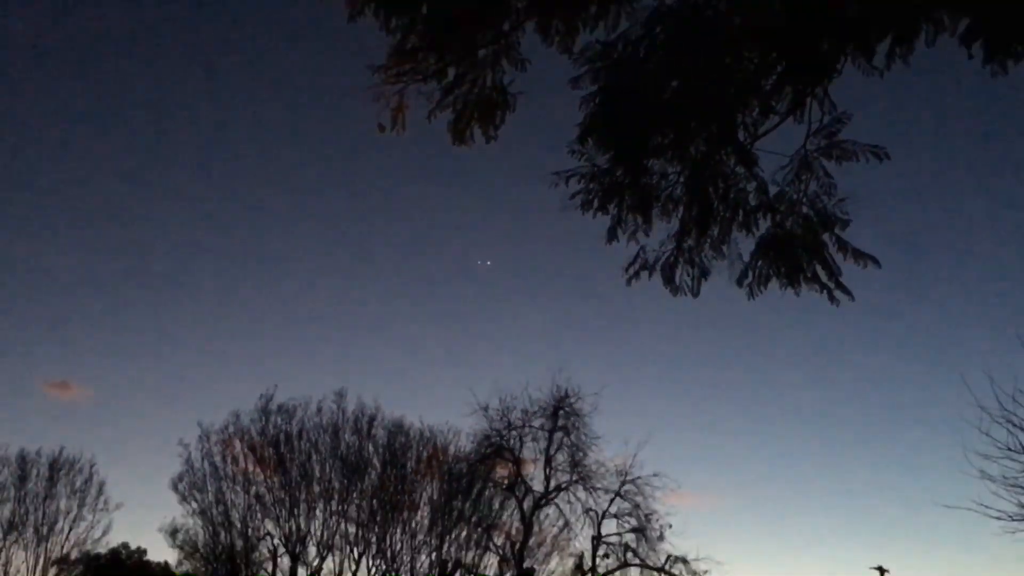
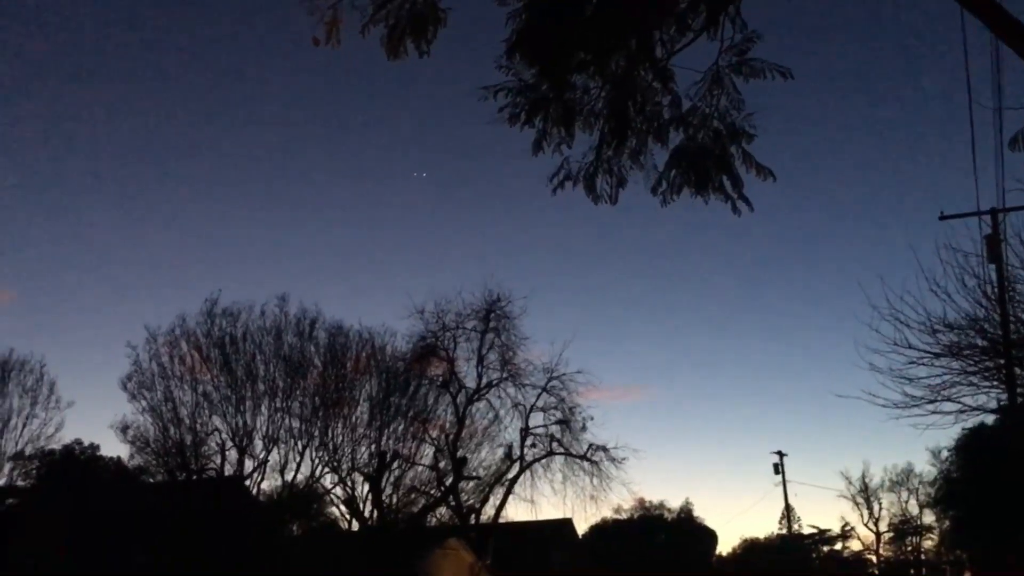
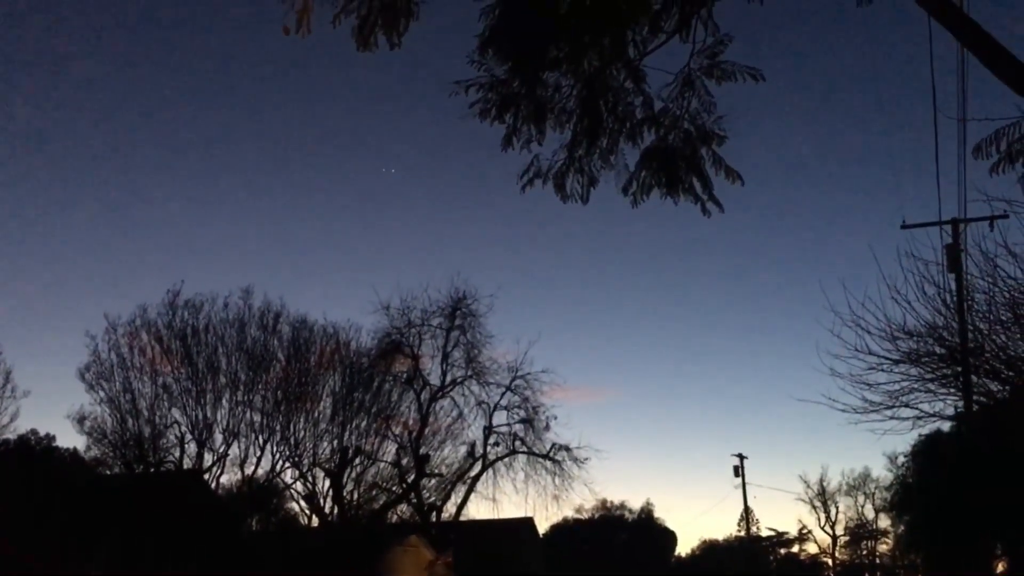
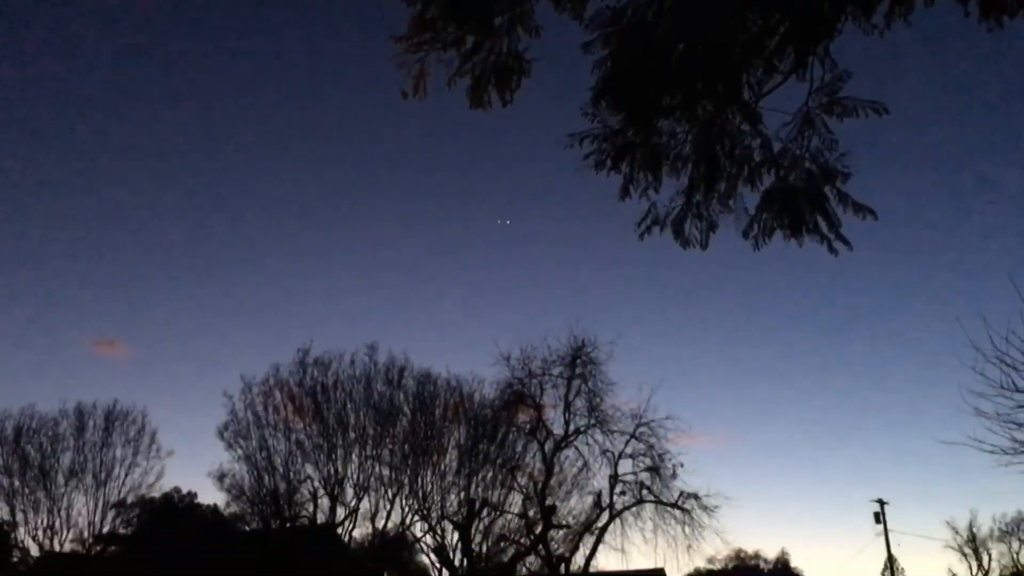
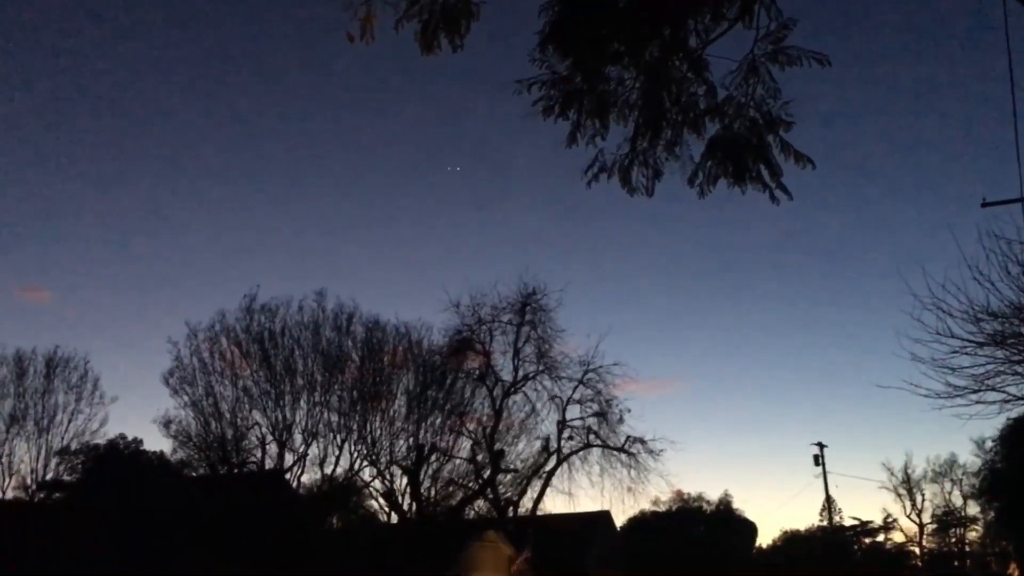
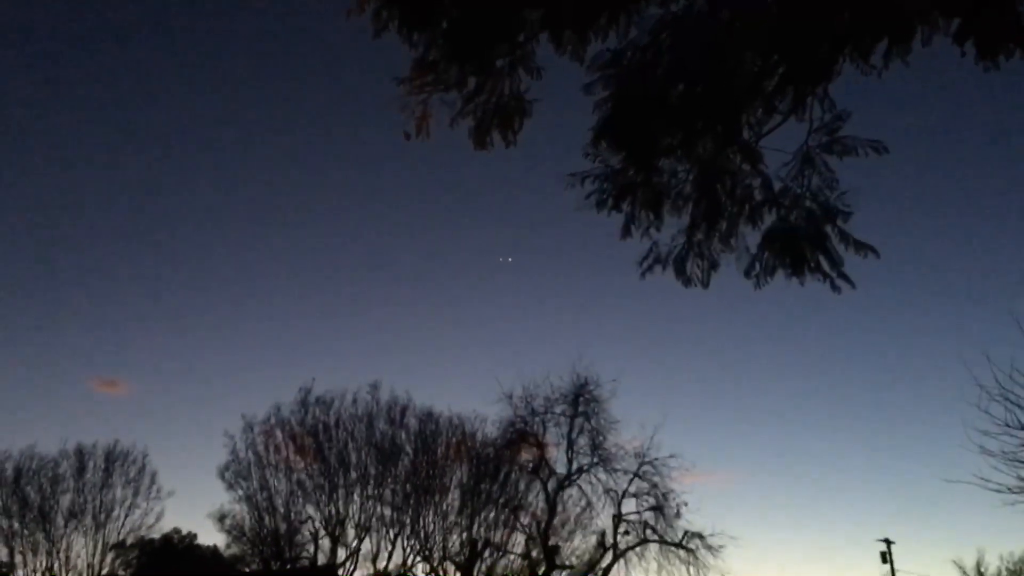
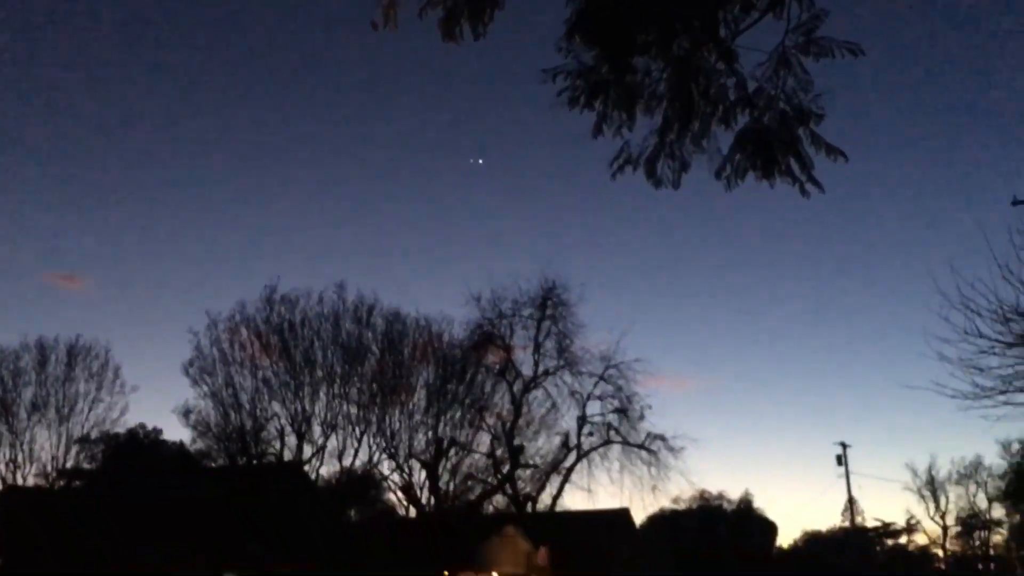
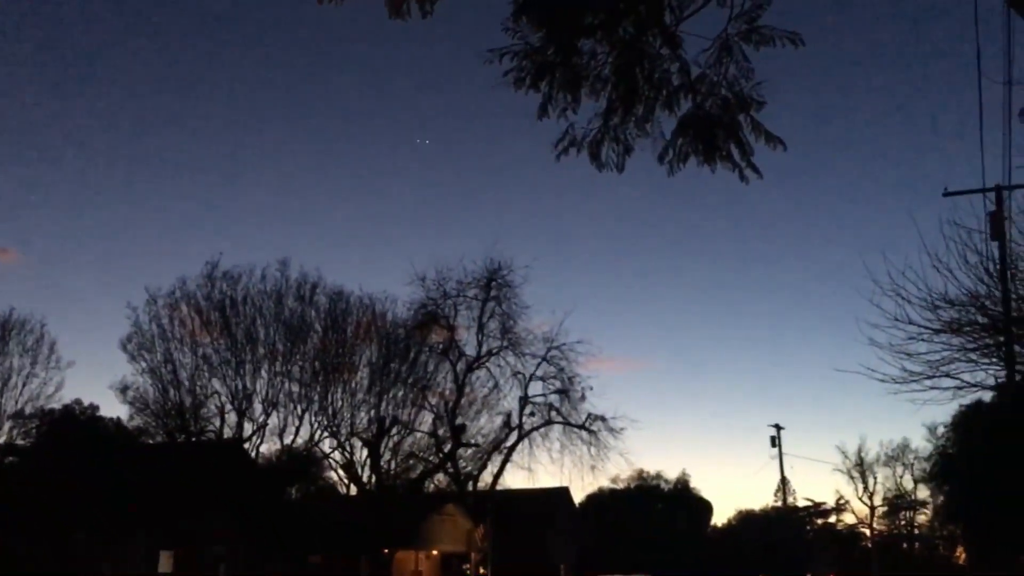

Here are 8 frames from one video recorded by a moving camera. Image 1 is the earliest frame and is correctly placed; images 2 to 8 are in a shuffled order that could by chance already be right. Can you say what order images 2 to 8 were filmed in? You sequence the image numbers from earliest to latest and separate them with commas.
6, 4, 7, 8, 3, 2, 5
